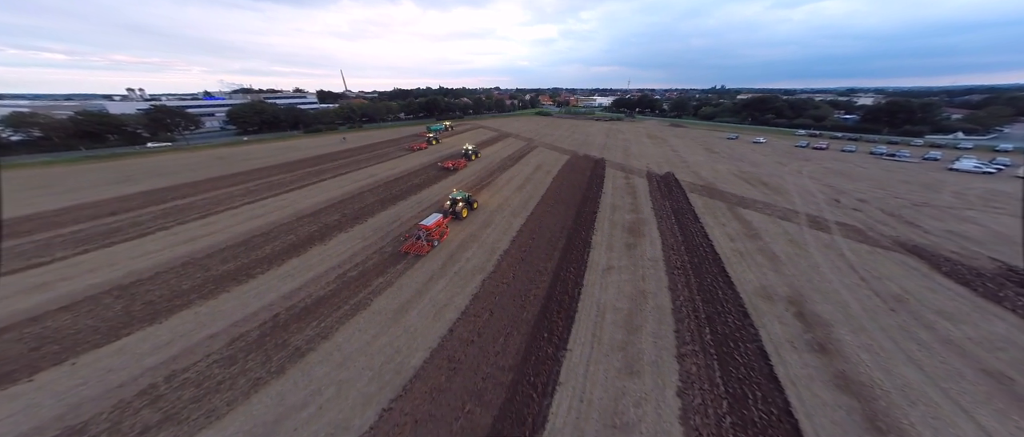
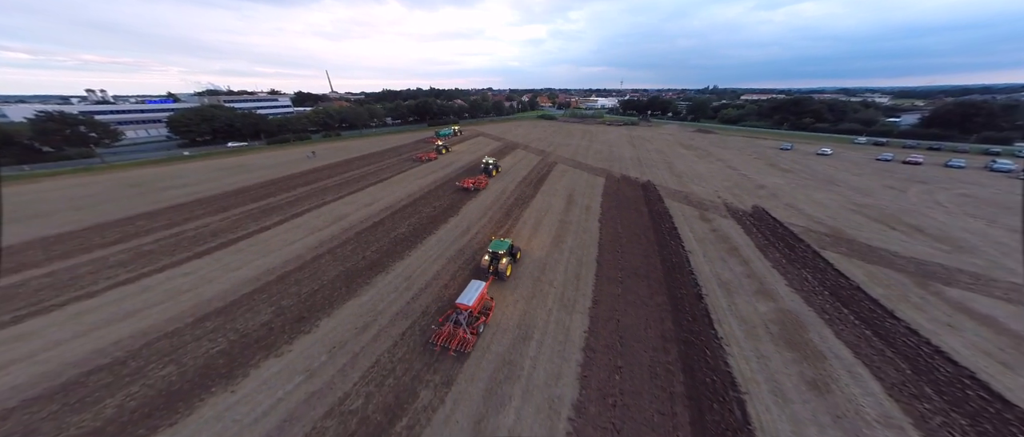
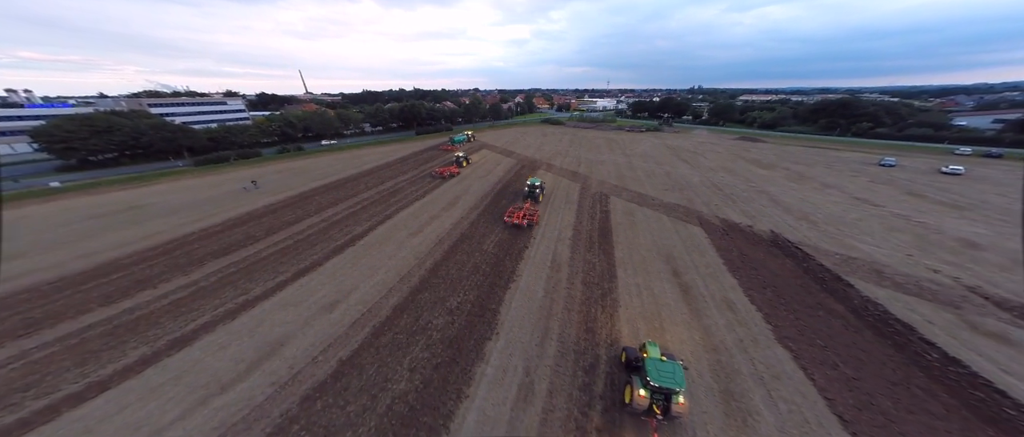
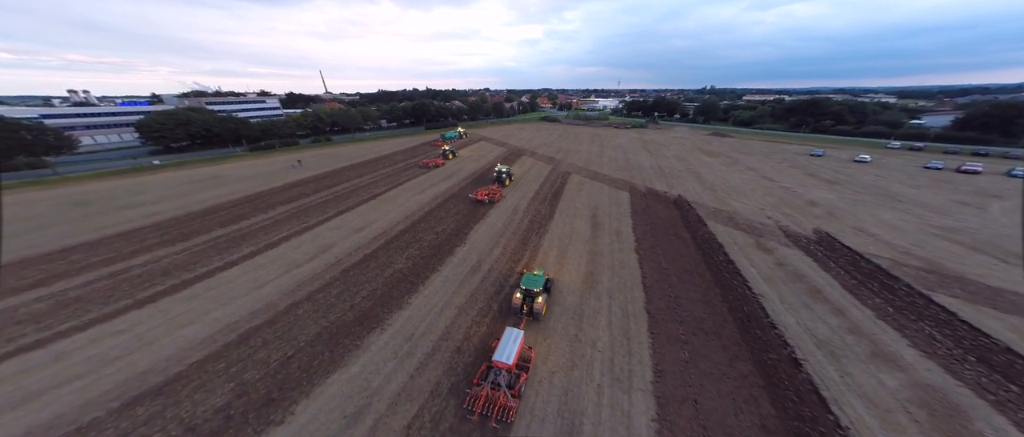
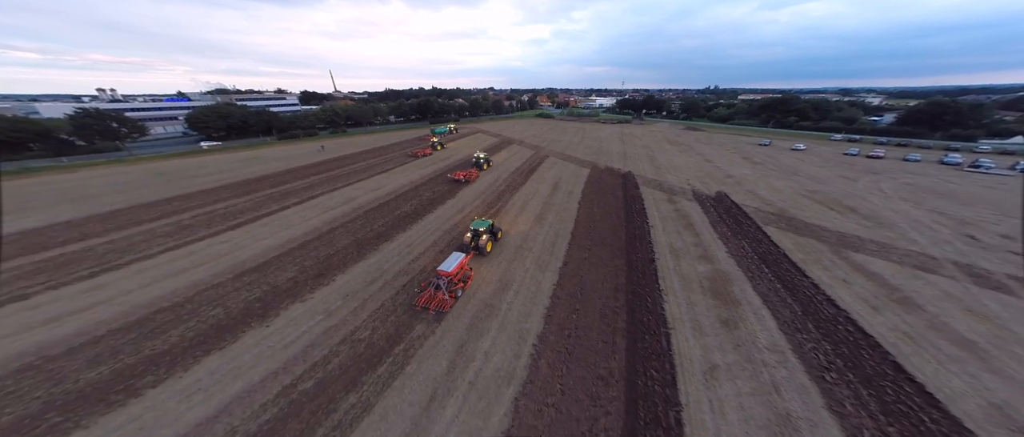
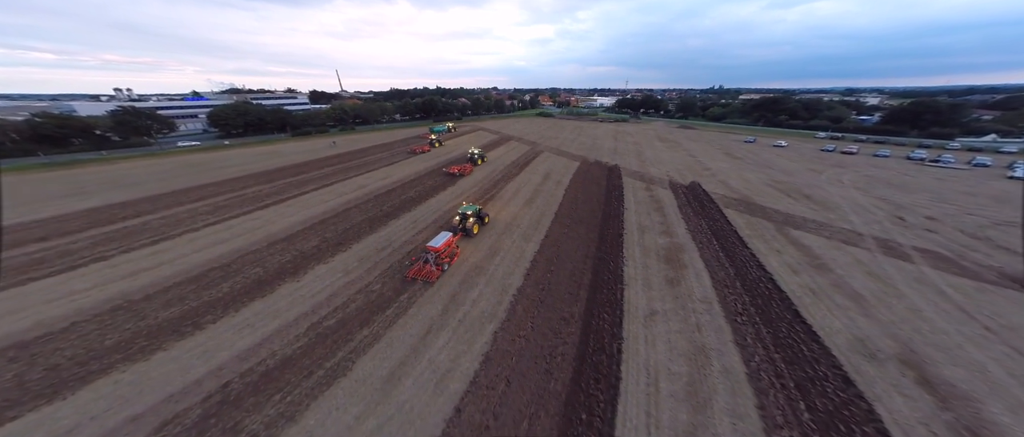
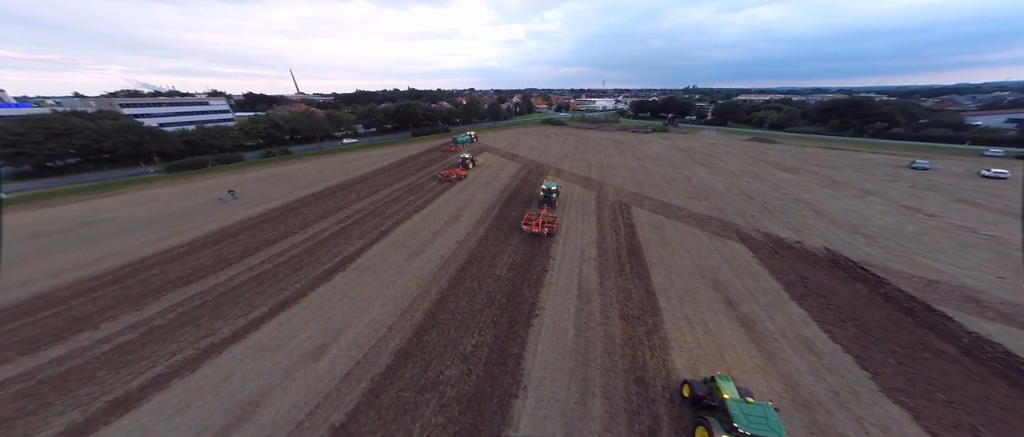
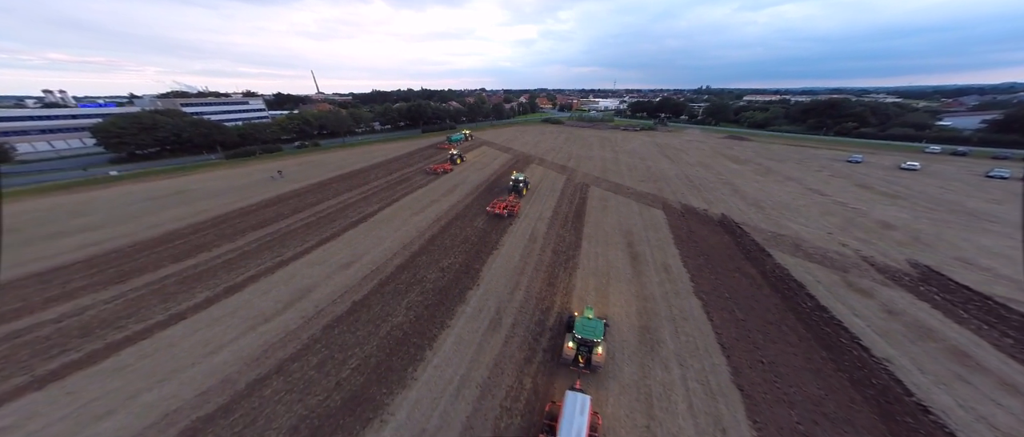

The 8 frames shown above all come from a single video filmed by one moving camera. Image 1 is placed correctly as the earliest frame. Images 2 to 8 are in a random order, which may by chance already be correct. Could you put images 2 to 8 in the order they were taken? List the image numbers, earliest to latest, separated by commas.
6, 5, 2, 4, 8, 3, 7
